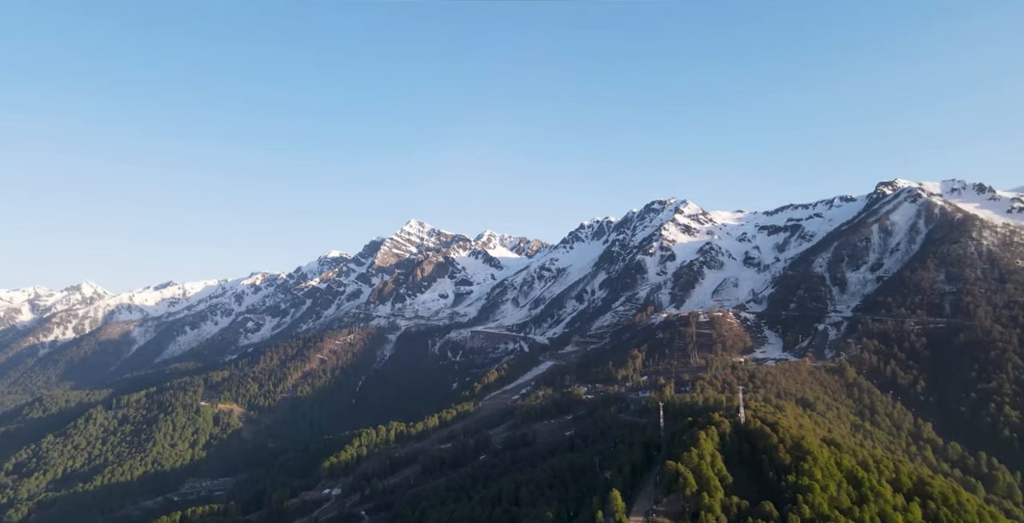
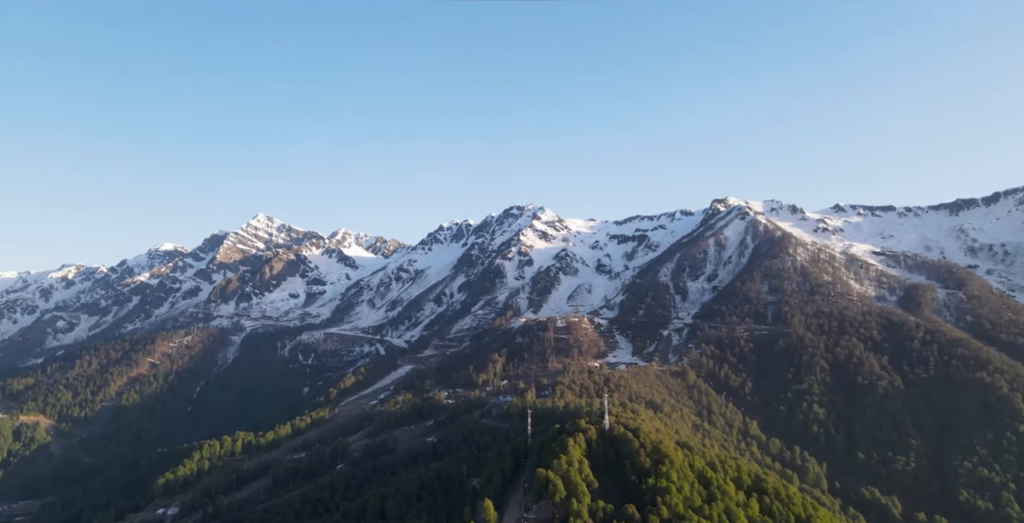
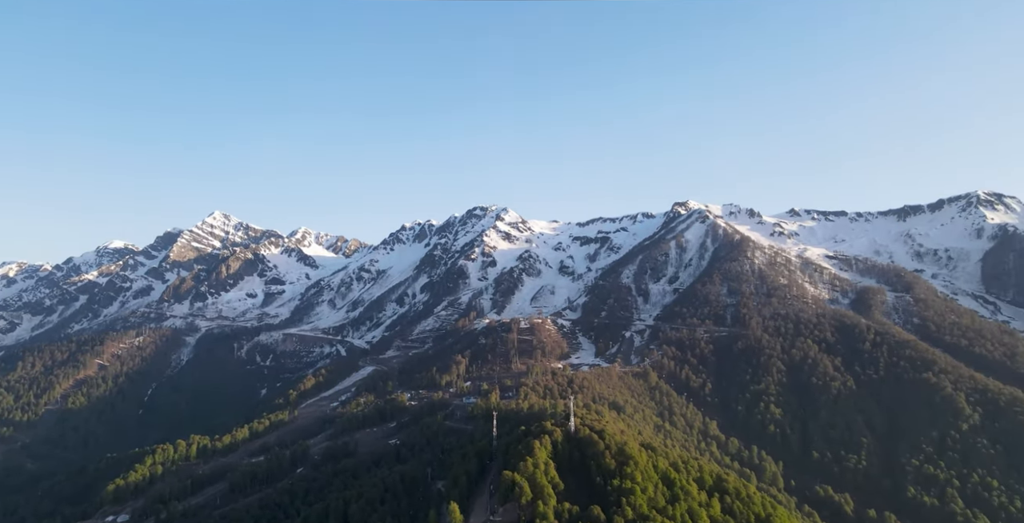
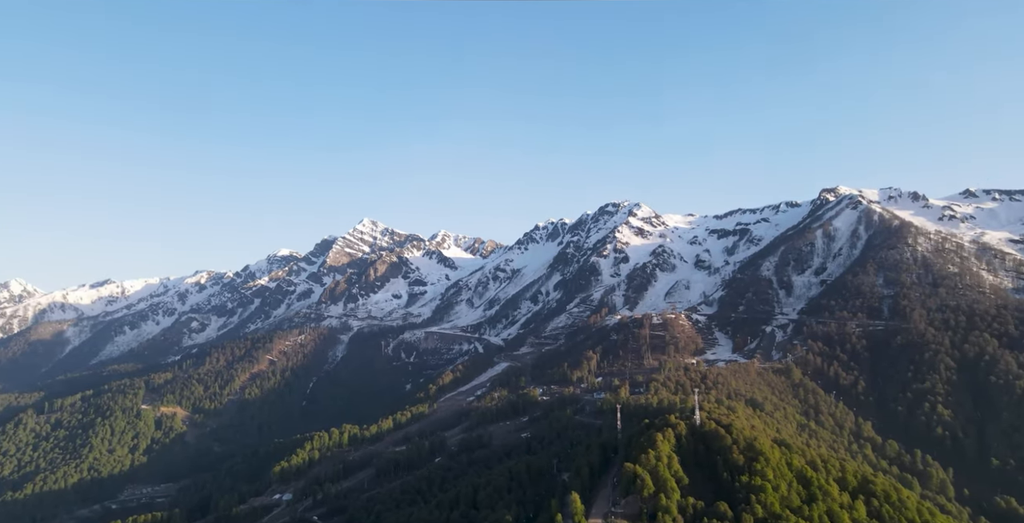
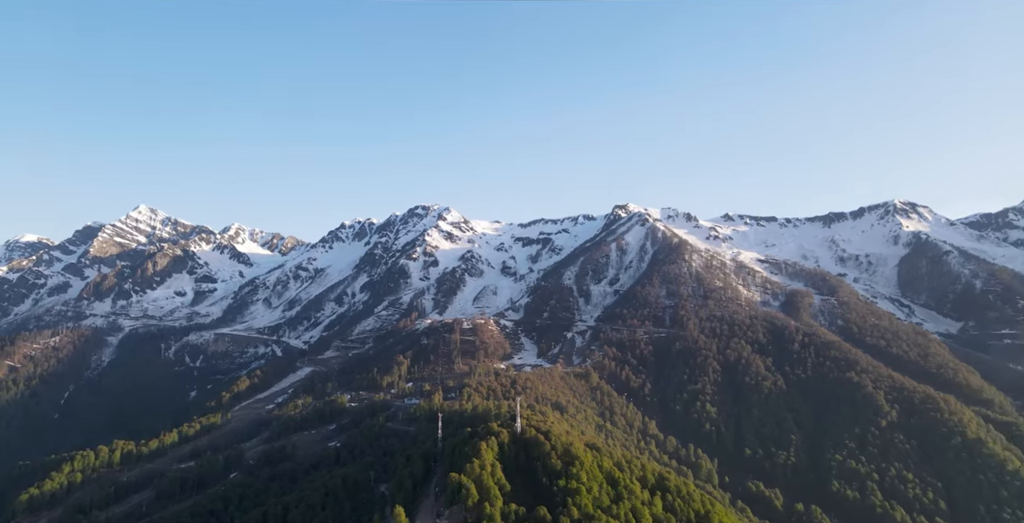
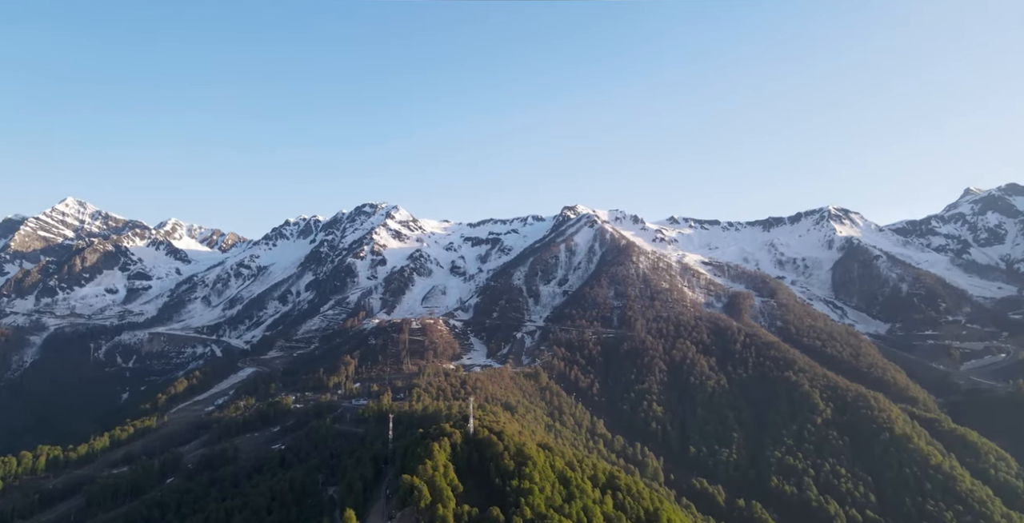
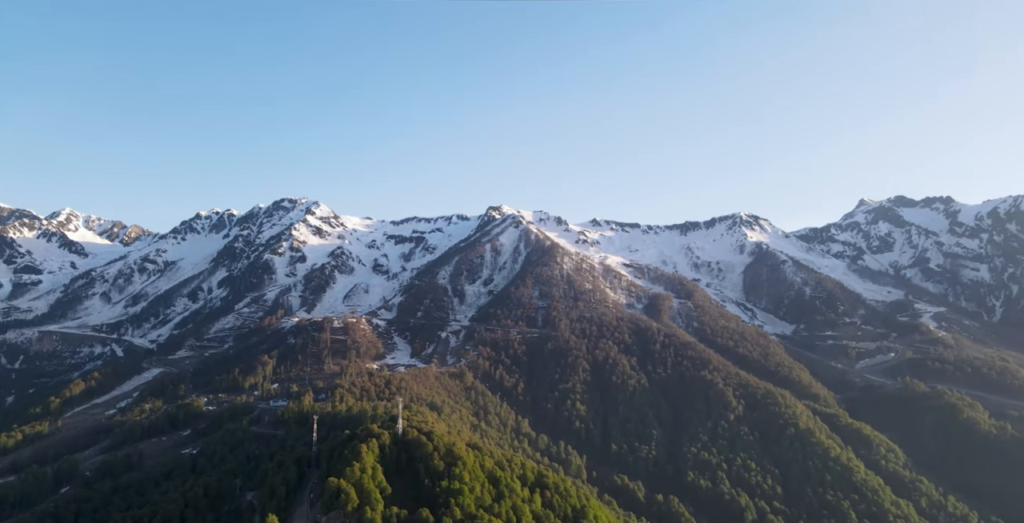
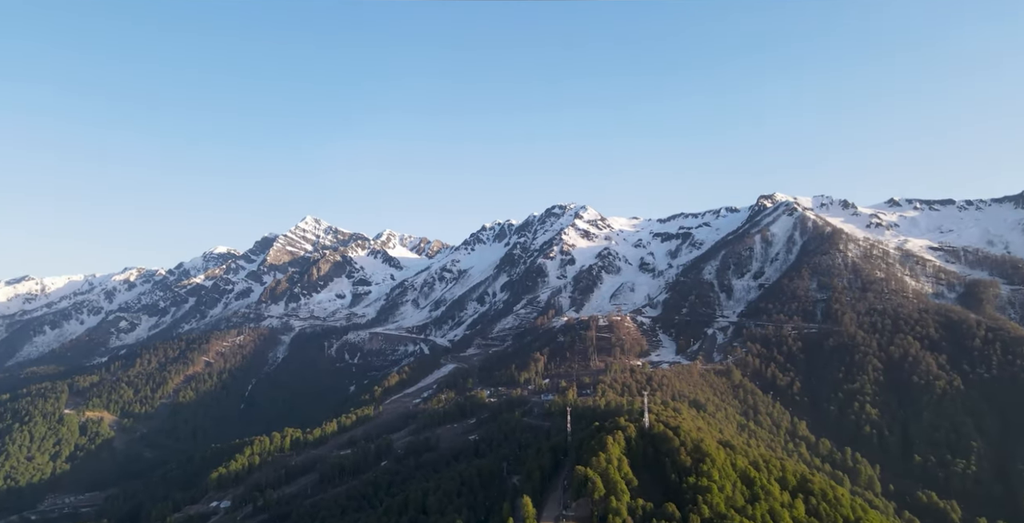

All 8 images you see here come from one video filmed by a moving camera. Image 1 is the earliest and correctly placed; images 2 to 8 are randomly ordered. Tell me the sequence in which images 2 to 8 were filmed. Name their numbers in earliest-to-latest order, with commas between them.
4, 8, 2, 3, 5, 6, 7
